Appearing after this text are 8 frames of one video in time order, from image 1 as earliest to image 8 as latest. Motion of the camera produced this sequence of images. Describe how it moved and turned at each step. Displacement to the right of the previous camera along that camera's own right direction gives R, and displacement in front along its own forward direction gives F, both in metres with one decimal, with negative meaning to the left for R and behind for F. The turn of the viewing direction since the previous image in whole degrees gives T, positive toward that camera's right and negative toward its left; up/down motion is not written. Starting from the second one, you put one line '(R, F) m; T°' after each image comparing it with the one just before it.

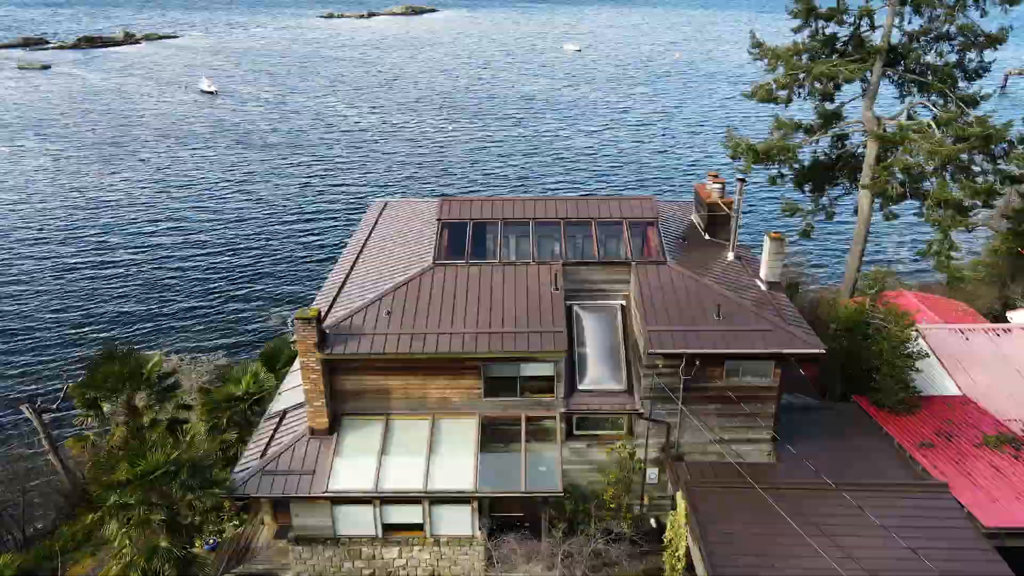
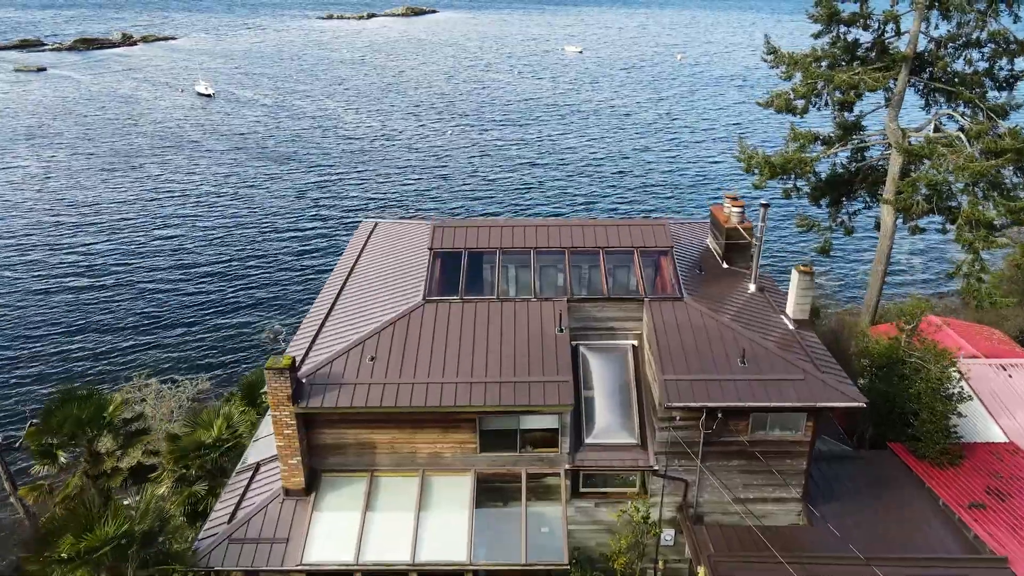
(+0.1, +2.2) m; 0°
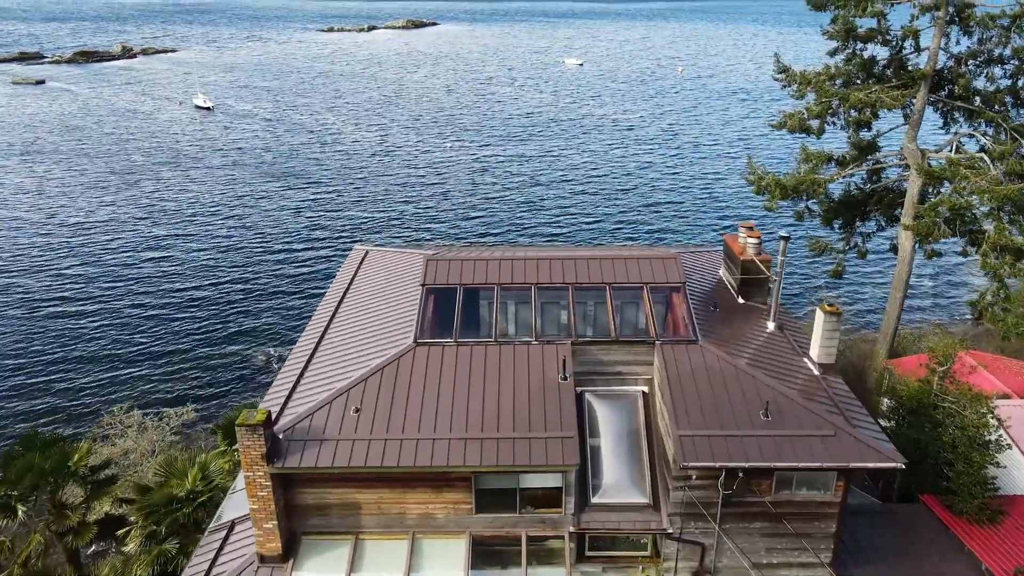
(0.0, +1.6) m; 0°
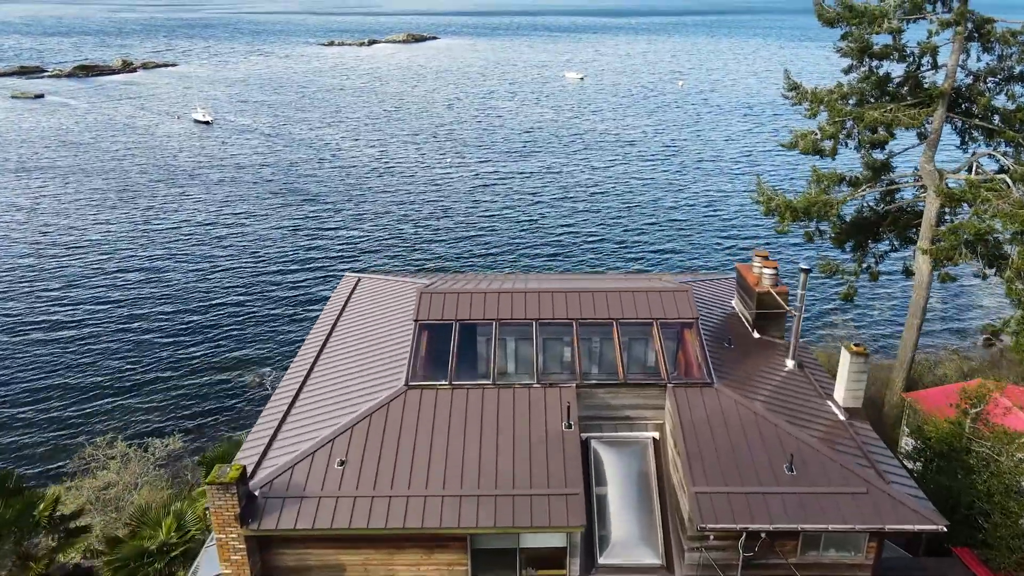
(0.0, +1.4) m; 0°
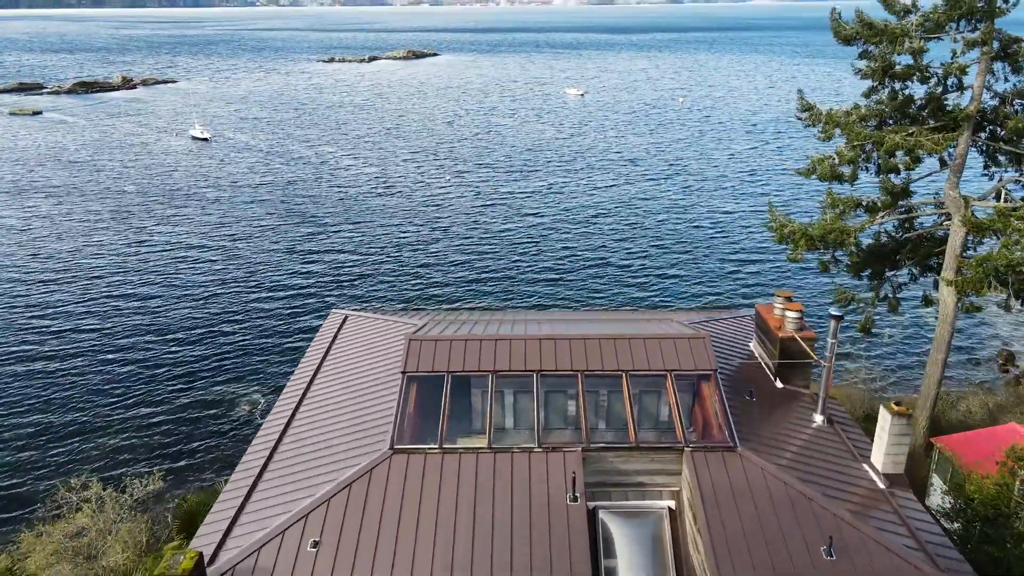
(+0.1, +1.8) m; 0°
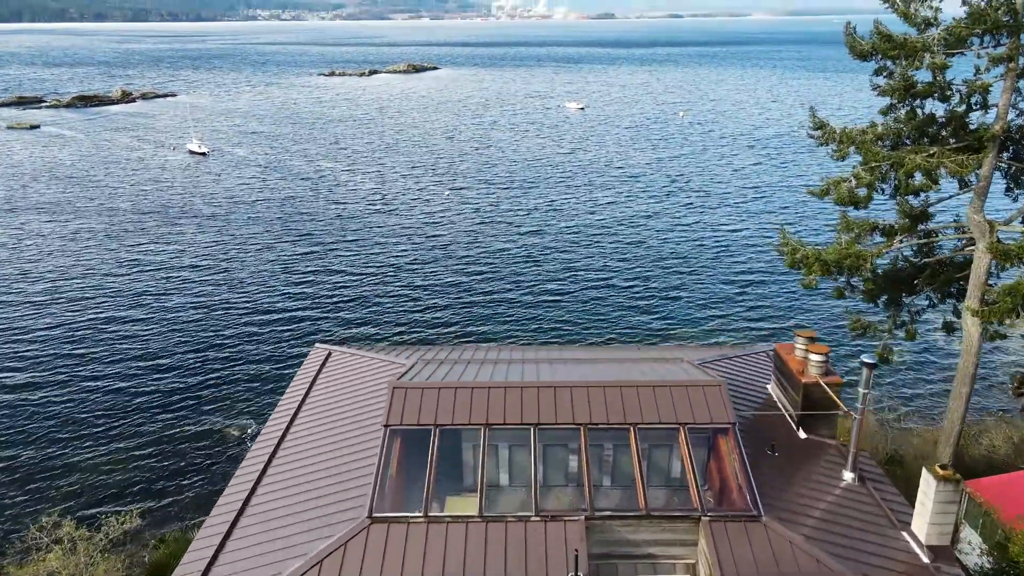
(+0.1, +1.7) m; 0°
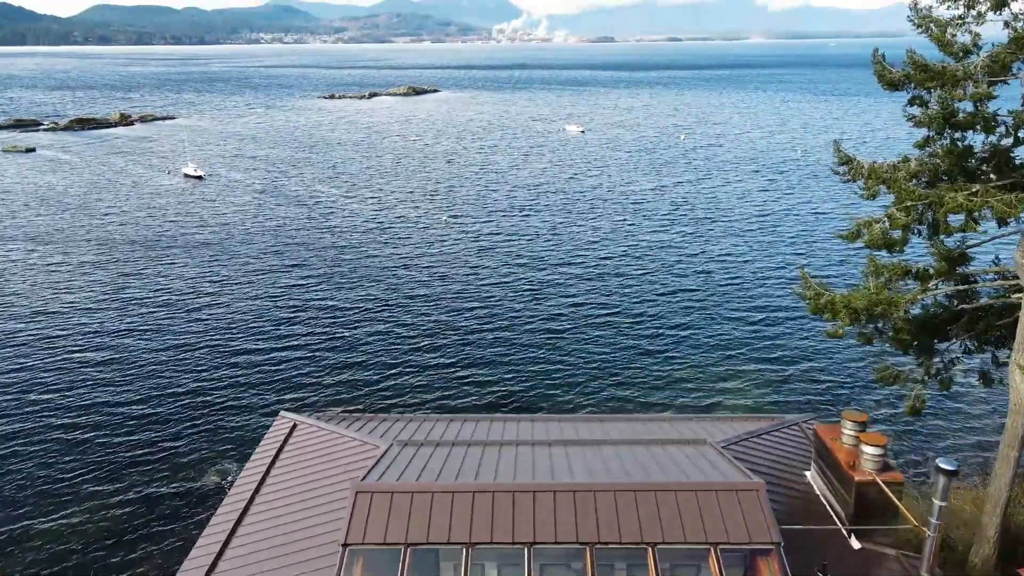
(+0.2, +2.8) m; 0°
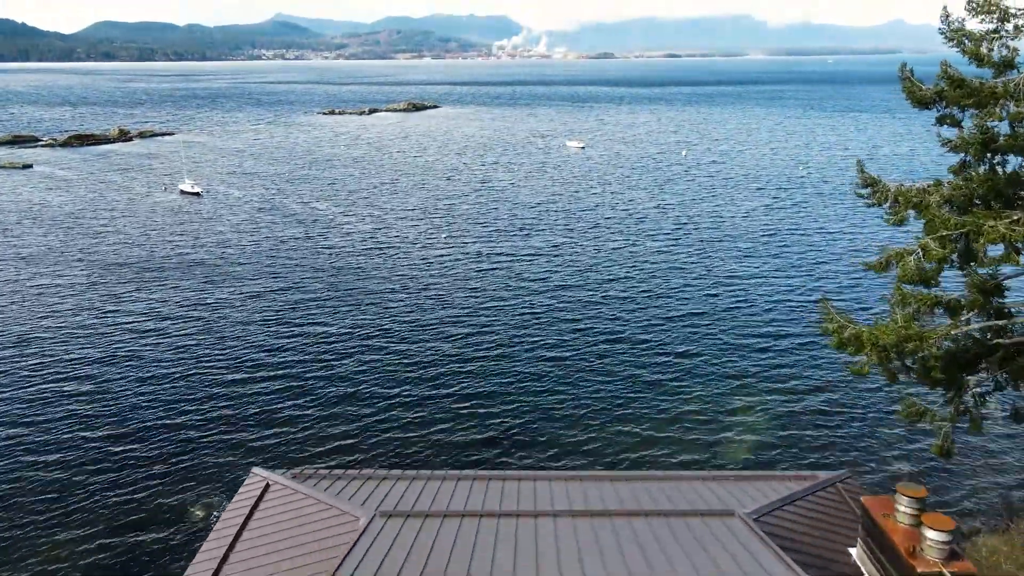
(0.0, +2.0) m; 0°
